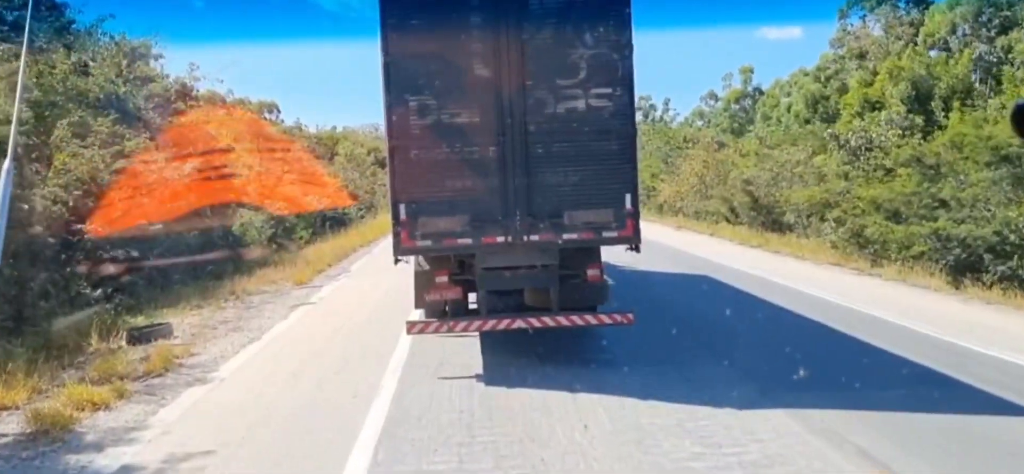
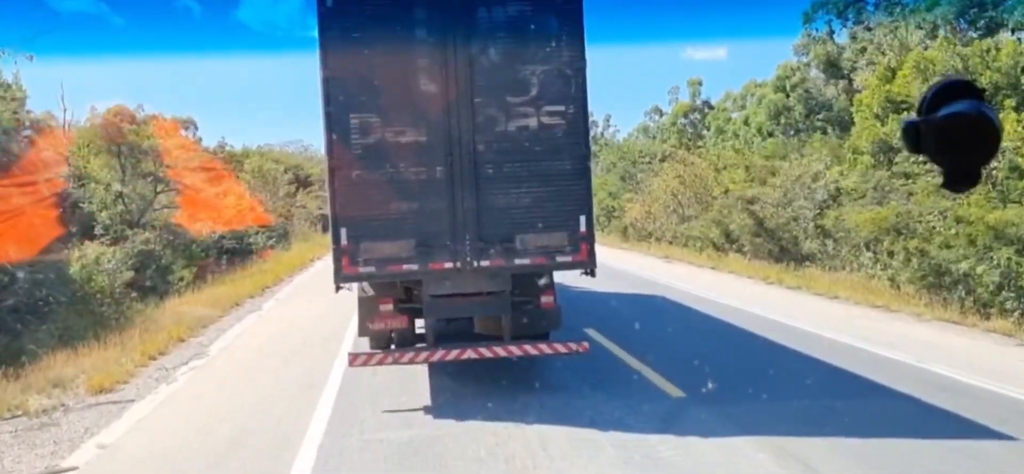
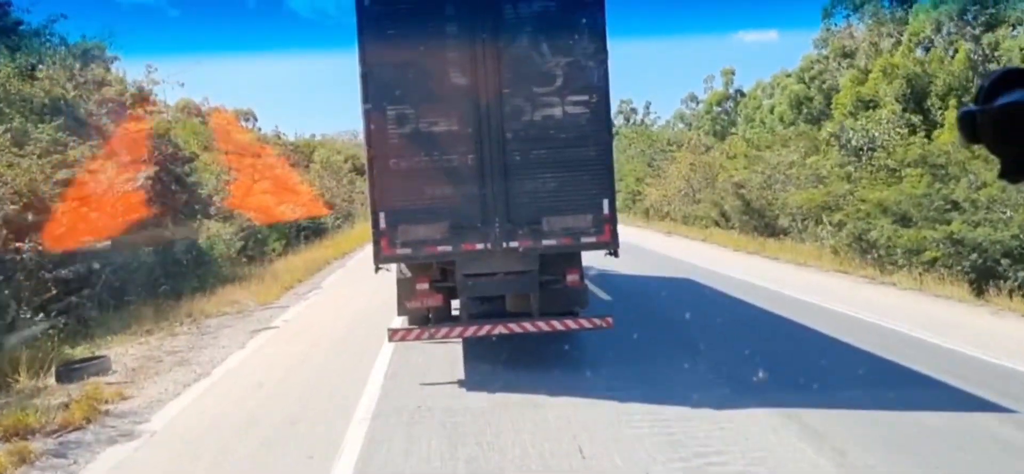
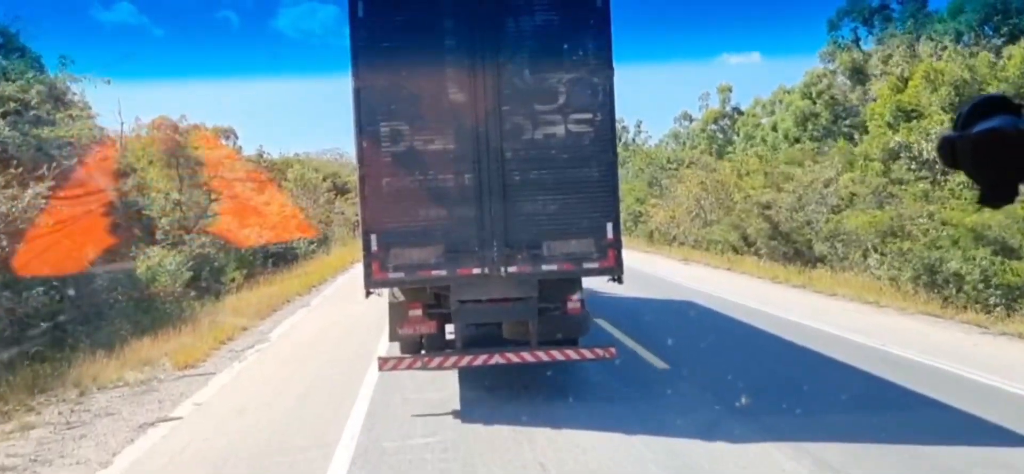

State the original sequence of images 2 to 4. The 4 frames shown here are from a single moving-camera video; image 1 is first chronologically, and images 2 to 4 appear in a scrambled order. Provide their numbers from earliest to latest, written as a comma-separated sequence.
3, 4, 2
